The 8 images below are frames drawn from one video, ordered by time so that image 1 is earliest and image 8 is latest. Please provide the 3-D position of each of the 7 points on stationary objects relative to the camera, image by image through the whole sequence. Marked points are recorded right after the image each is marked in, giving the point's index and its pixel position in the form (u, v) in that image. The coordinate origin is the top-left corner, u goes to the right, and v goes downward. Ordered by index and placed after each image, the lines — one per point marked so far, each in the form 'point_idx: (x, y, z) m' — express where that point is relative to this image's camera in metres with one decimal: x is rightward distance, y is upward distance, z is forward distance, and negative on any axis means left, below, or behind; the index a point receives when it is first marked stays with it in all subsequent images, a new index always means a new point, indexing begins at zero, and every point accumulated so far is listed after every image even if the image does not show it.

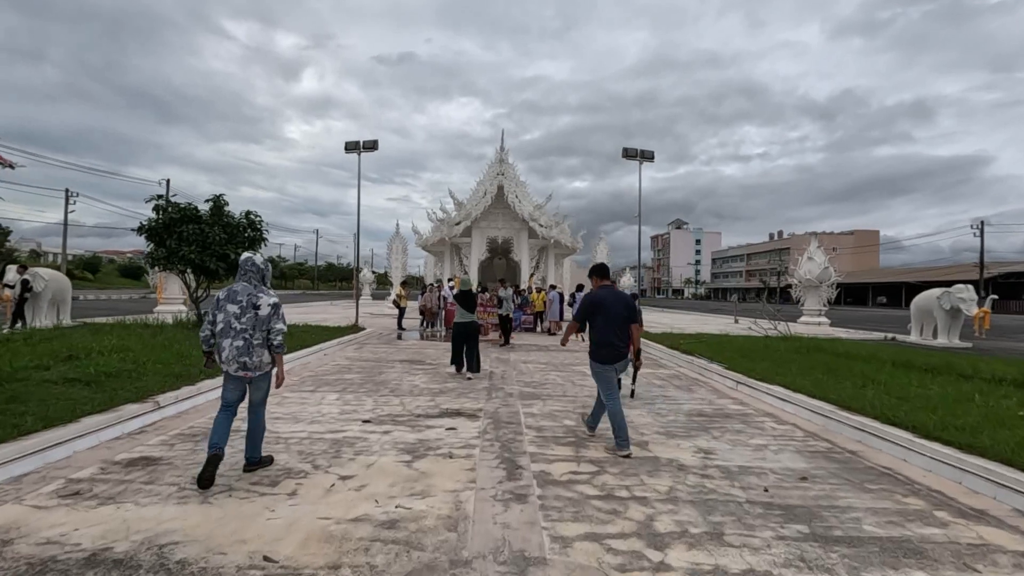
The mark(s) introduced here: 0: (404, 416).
0: (-1.3, -1.5, +6.4) m
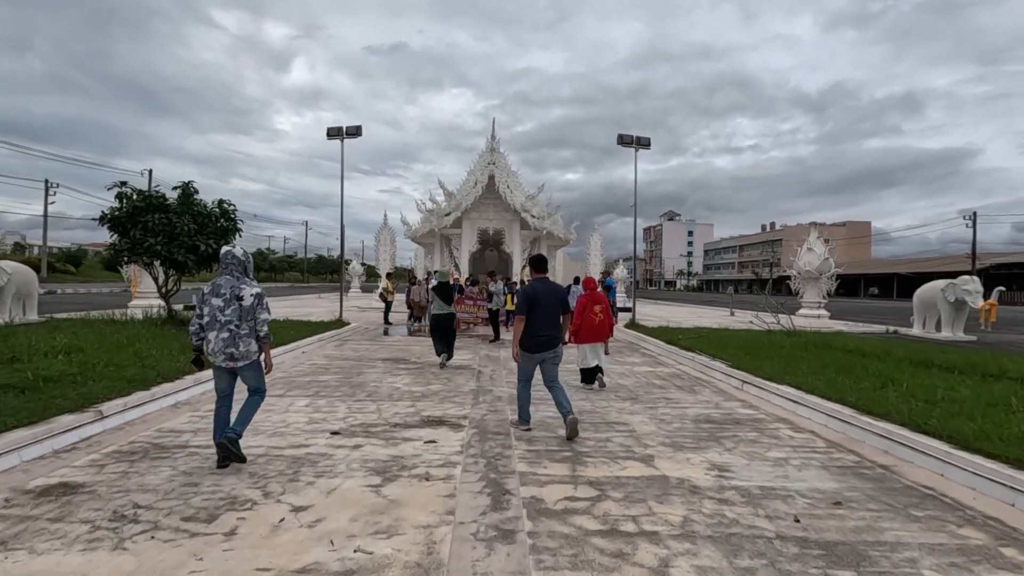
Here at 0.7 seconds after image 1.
0: (-1.4, -1.5, +5.7) m
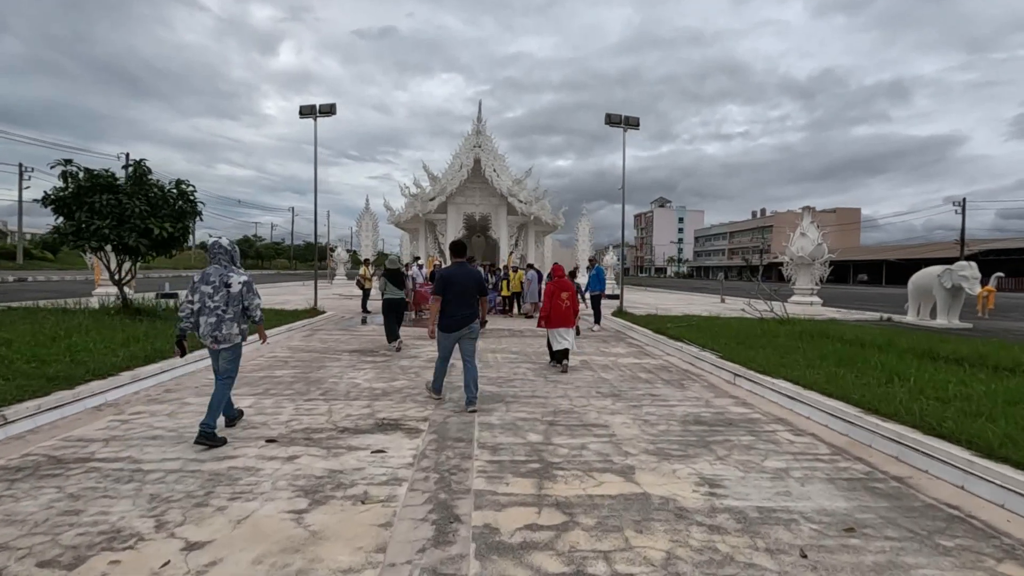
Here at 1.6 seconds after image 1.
0: (-1.7, -1.3, +5.0) m
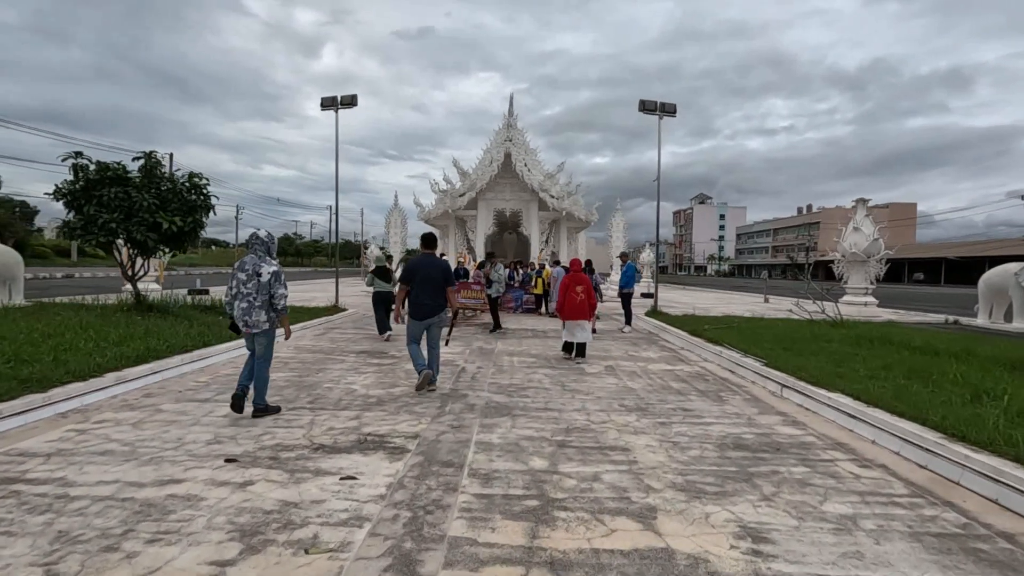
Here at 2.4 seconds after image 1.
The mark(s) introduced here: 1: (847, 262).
0: (-1.7, -1.3, +4.3) m
1: (+11.1, +0.9, +17.8) m
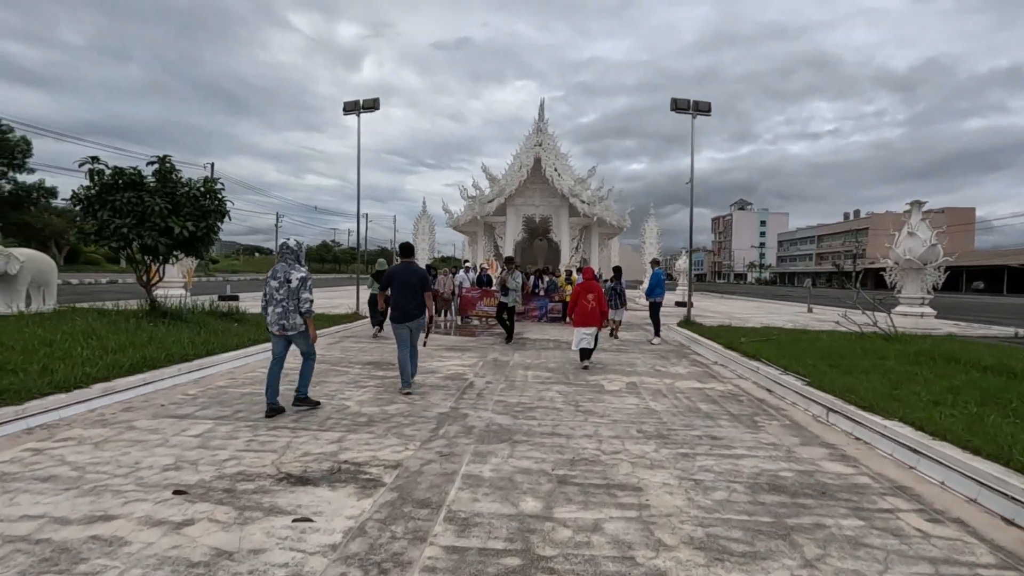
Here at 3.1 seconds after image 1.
0: (-1.8, -1.4, +3.8) m
1: (+11.9, +0.6, +16.5) m
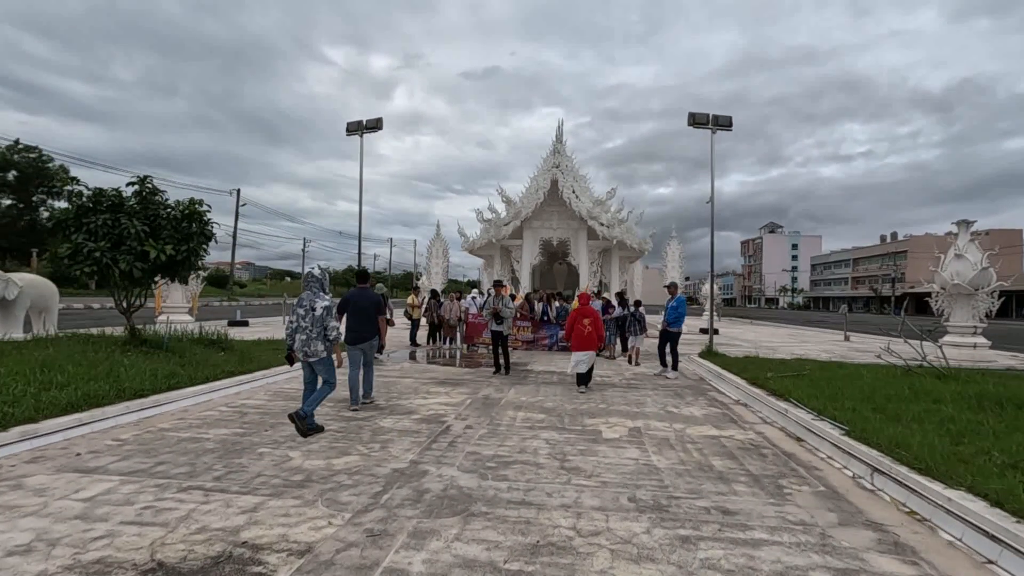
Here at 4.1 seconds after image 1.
0: (-2.2, -1.6, +2.9) m
1: (+12.2, -0.2, +15.0) m
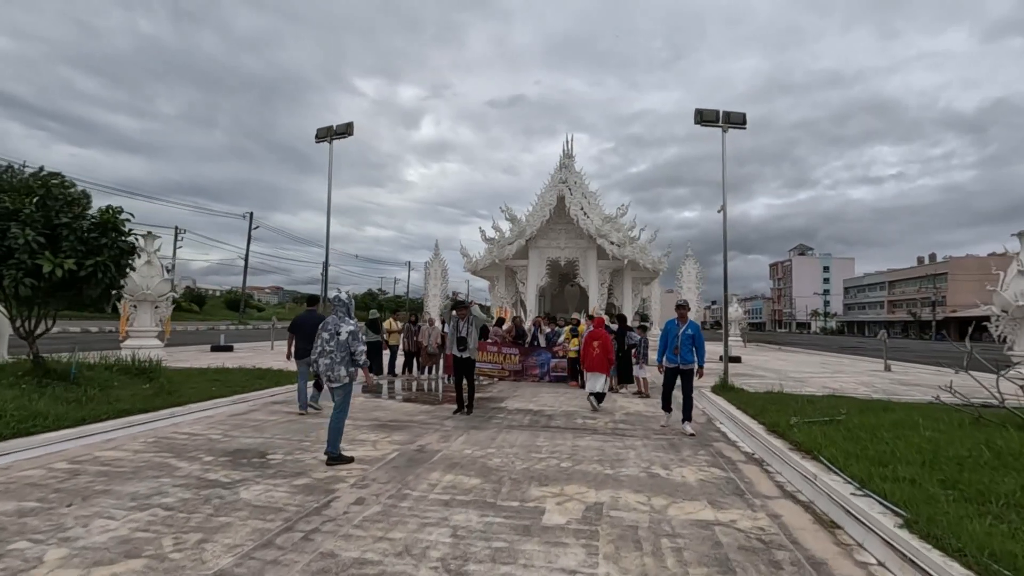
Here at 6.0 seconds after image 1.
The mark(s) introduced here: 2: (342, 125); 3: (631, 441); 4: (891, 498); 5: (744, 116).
0: (-3.1, -1.6, +1.3) m
1: (+11.8, -0.7, +12.7) m
2: (-4.2, +4.1, +13.4) m
3: (+1.6, -2.0, +7.1) m
4: (+3.1, -1.7, +4.4) m
5: (+5.2, +3.9, +12.0) m
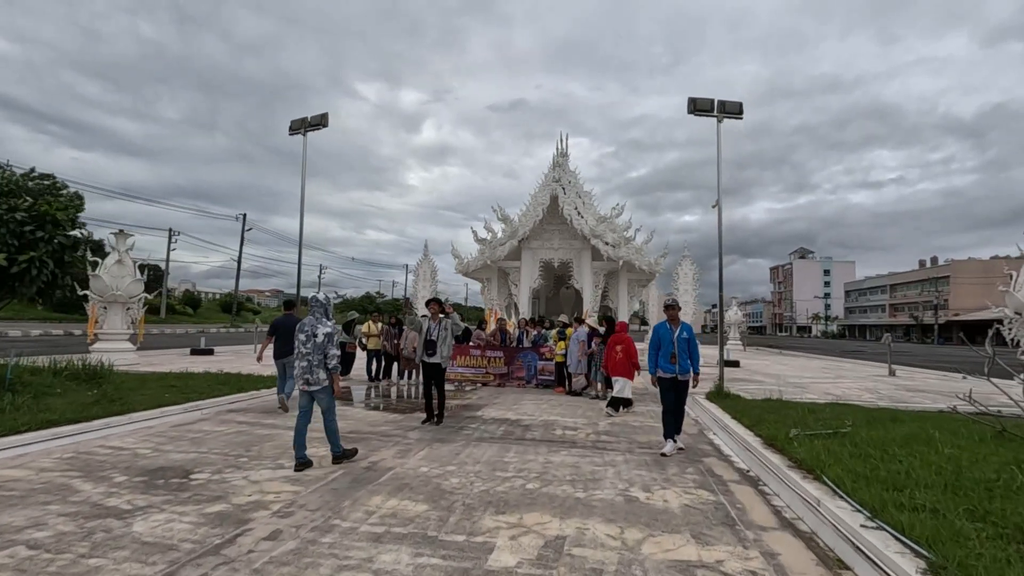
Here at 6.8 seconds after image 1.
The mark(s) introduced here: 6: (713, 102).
0: (-3.5, -1.5, +0.5) m
1: (+11.4, -0.7, +11.9) m
2: (-4.6, +4.1, +12.7) m
3: (+1.2, -2.0, +6.3) m
4: (+2.7, -1.7, +3.7) m
5: (+4.8, +3.9, +11.3) m
6: (+4.3, +4.0, +11.5) m
